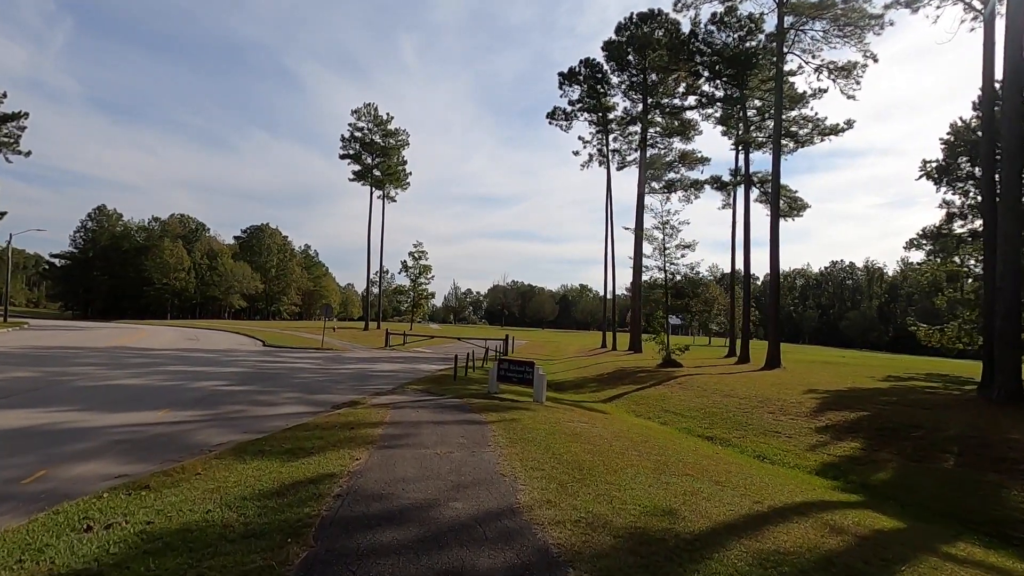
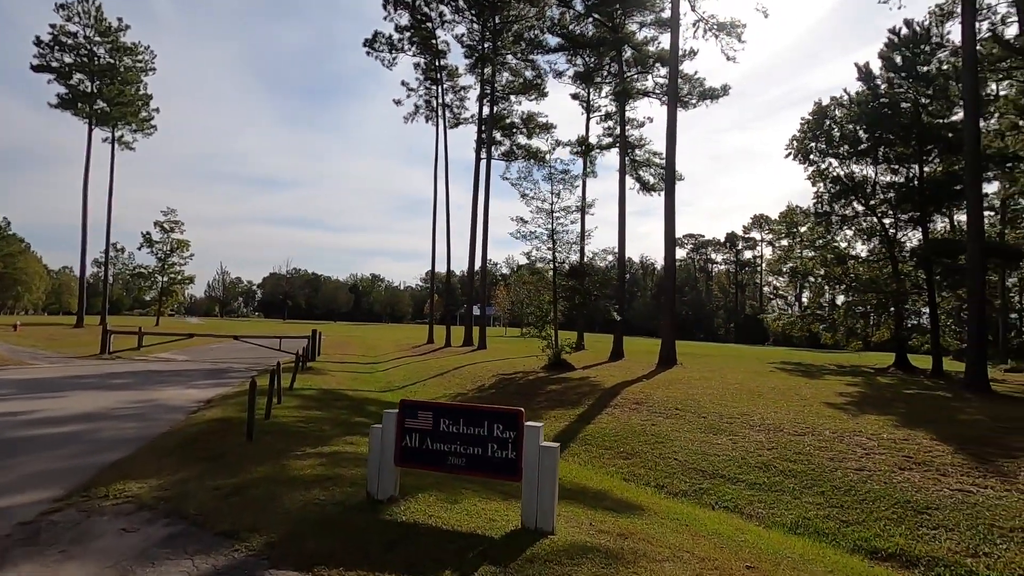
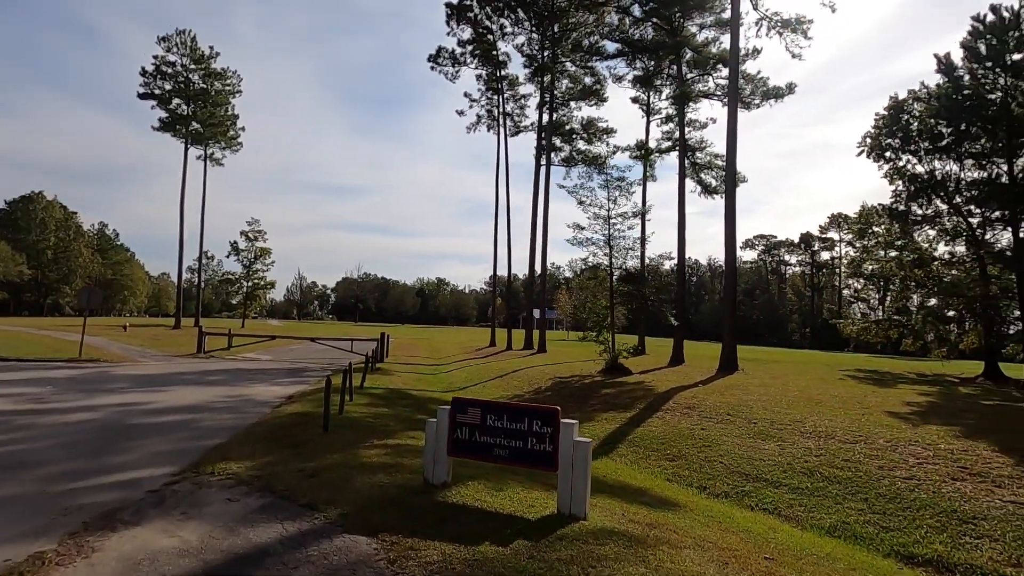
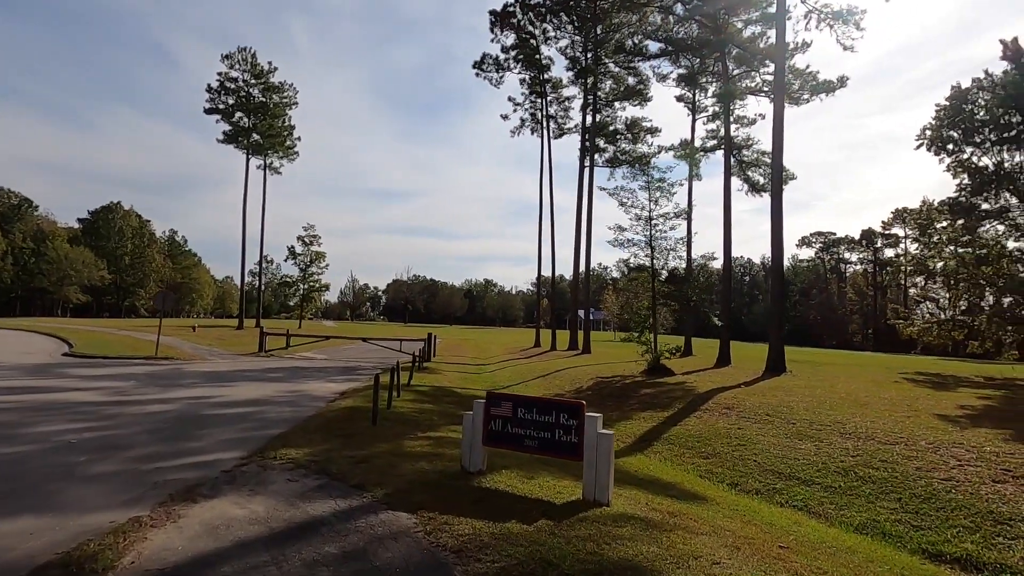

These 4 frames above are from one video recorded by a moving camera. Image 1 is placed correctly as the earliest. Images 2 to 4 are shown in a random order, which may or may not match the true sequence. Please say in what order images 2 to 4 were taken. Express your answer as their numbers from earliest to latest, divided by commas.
4, 3, 2
